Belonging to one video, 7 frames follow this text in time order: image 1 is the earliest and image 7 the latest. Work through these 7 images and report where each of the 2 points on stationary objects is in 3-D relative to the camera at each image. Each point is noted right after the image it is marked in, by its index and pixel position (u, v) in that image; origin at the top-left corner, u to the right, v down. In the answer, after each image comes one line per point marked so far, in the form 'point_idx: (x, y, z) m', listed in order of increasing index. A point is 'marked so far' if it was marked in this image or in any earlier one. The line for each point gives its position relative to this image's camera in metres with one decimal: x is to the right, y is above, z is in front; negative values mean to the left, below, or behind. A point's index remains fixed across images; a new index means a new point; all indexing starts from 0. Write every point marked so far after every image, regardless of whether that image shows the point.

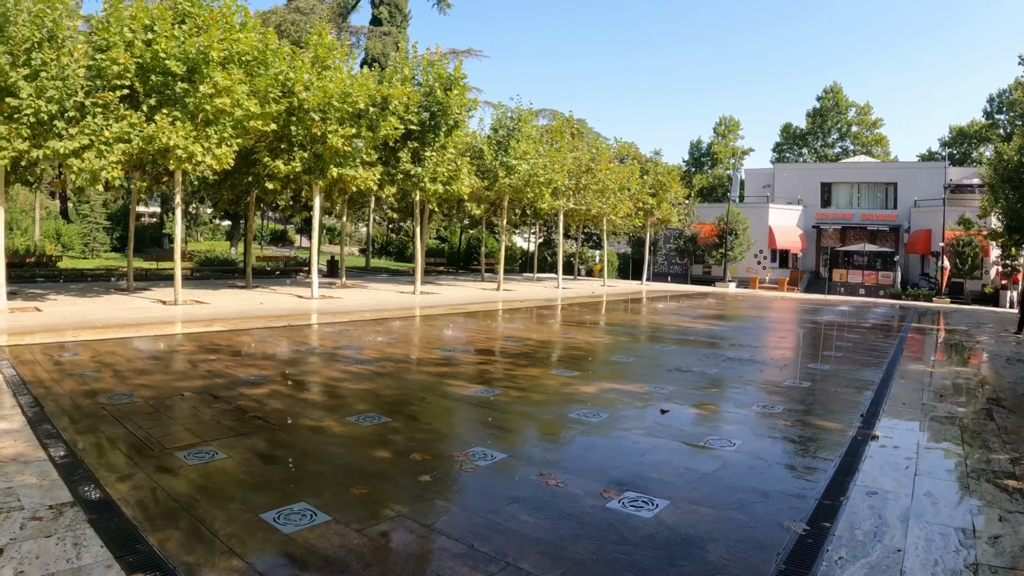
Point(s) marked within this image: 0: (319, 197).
0: (-5.0, +2.4, +18.2) m
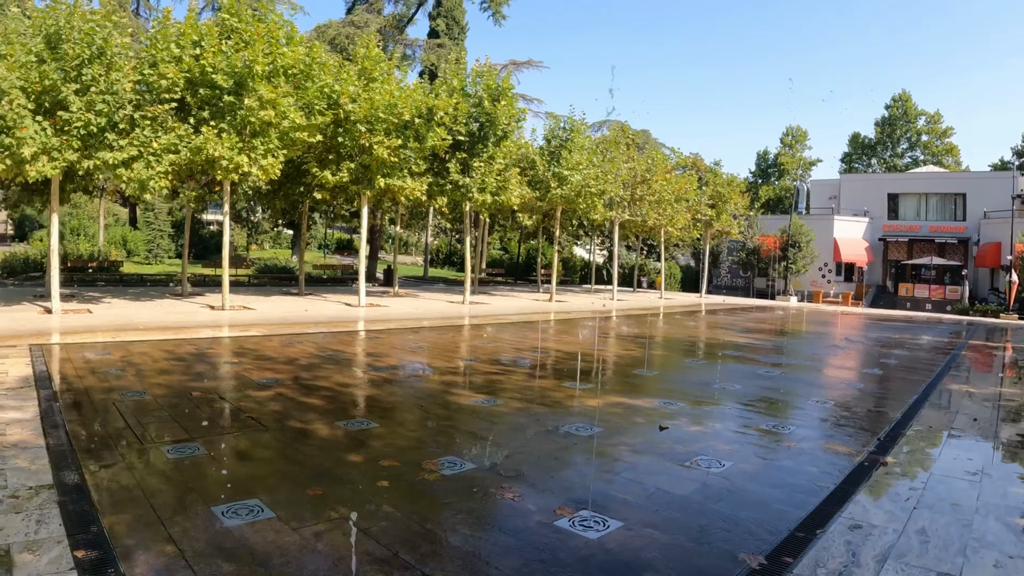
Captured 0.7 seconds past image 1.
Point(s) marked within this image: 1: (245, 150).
0: (-3.9, +2.2, +18.6) m
1: (-6.2, +3.2, +16.0) m
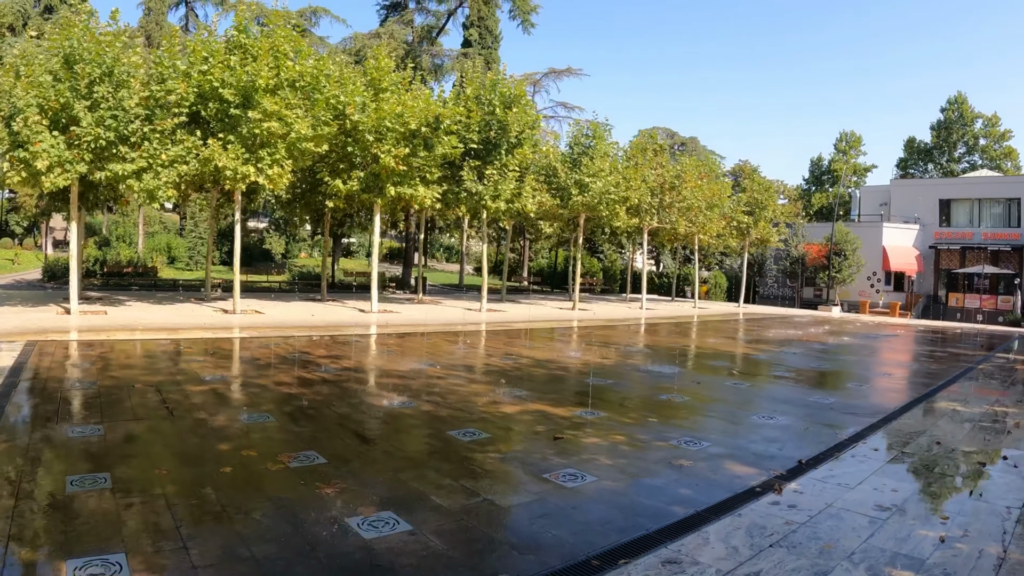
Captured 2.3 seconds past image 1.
0: (-3.7, +2.0, +19.0) m
1: (-6.3, +3.1, +16.7) m
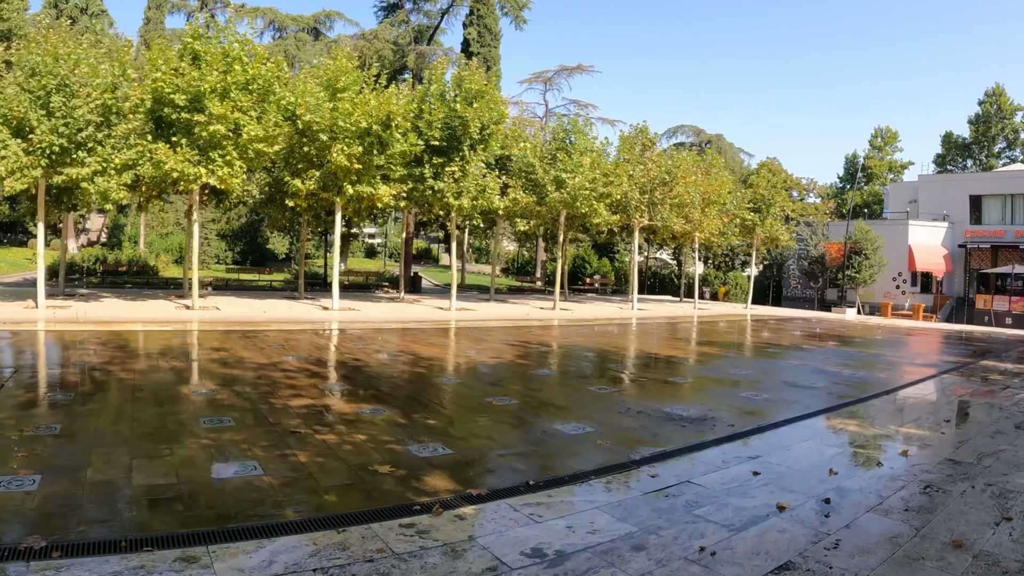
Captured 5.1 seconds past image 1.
0: (-4.8, +2.1, +19.2) m
1: (-7.7, +3.2, +17.2) m
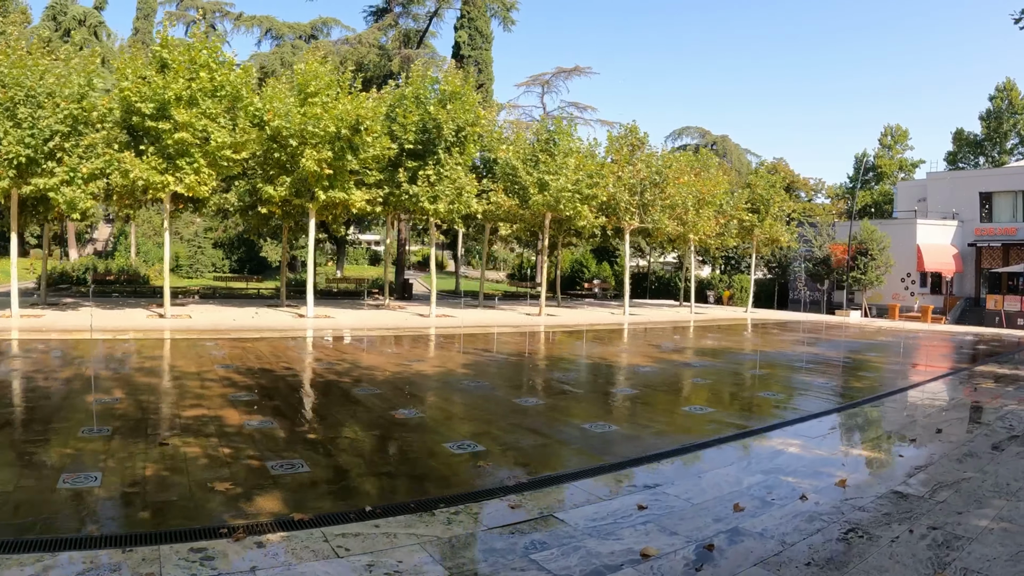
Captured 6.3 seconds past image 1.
0: (-5.5, +1.9, +18.9) m
1: (-8.4, +2.9, +17.1) m
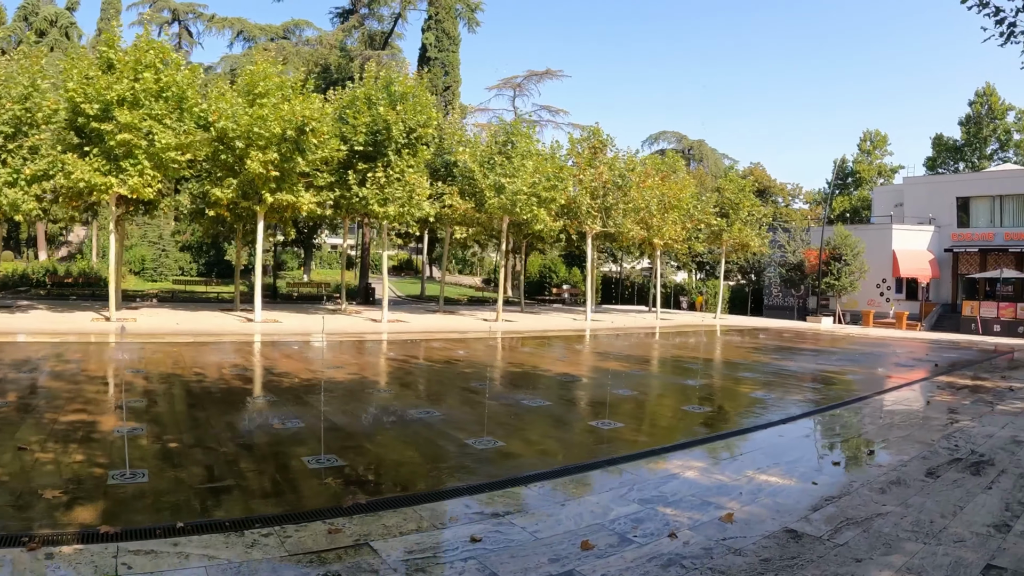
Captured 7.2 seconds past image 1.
0: (-6.7, +1.8, +18.6) m
1: (-9.7, +2.8, +16.8) m
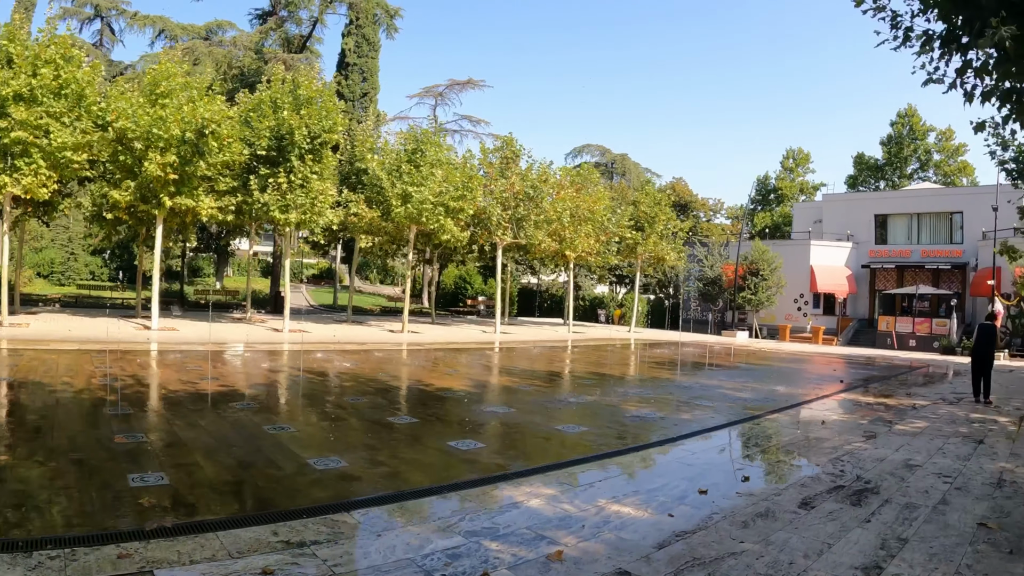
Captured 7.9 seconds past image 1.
0: (-9.1, +1.6, +18.0) m
1: (-12.0, +2.7, +16.0) m
